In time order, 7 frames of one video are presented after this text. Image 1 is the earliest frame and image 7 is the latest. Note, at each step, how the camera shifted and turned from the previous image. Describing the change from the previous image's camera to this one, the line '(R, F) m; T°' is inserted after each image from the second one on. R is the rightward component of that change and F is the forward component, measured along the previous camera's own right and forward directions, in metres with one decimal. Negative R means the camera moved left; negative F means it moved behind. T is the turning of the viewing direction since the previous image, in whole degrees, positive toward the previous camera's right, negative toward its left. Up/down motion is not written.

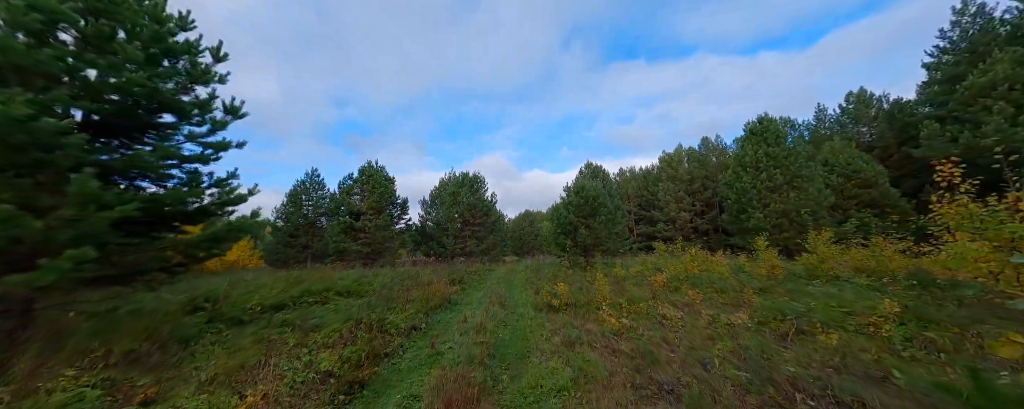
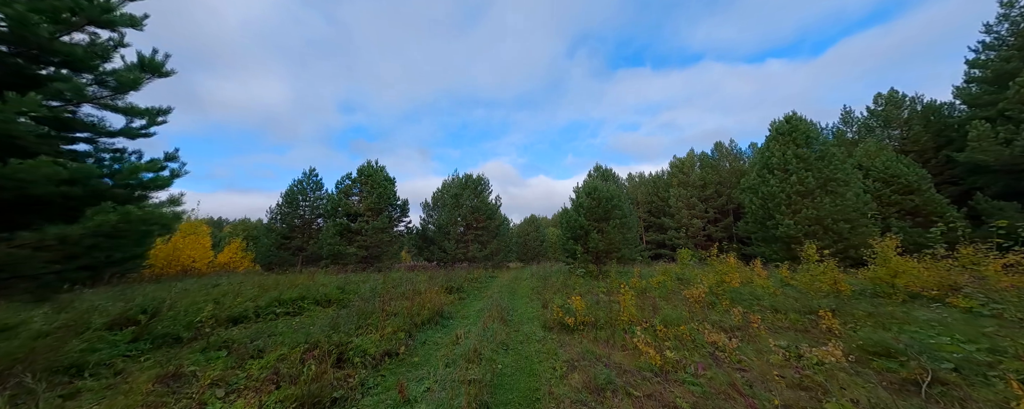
(0.0, +1.6) m; -1°
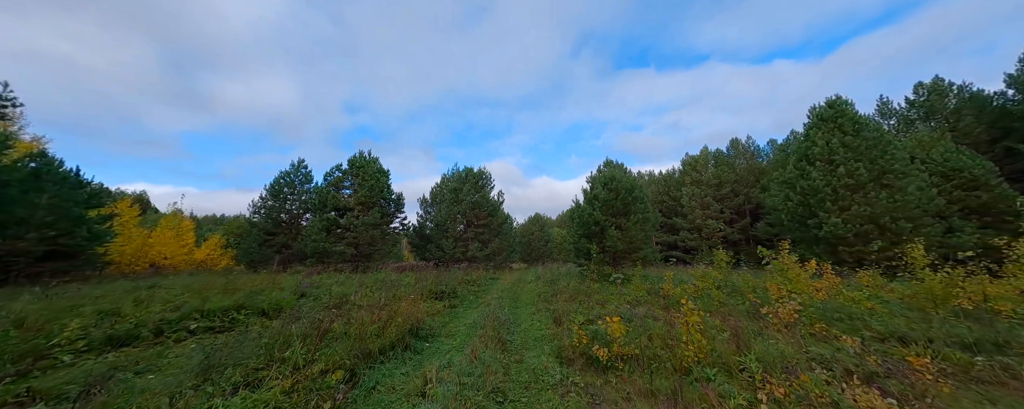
(0.0, +2.4) m; -1°
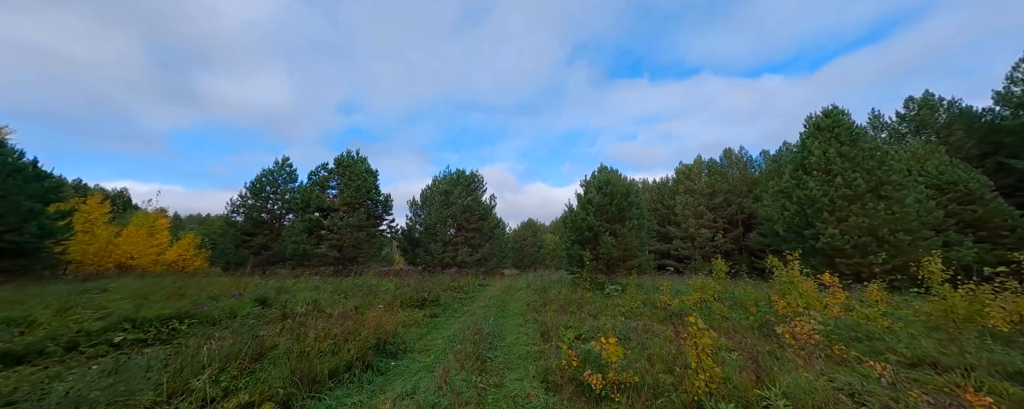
(+0.2, +0.7) m; +1°
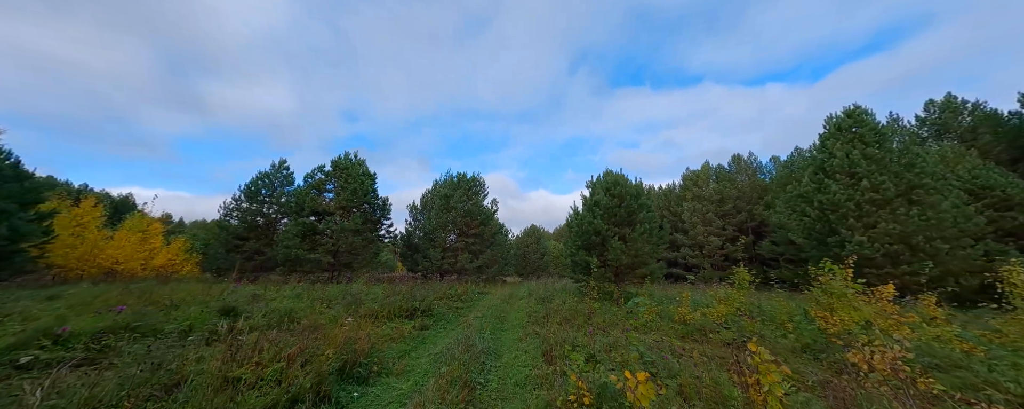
(+0.1, +1.0) m; -1°
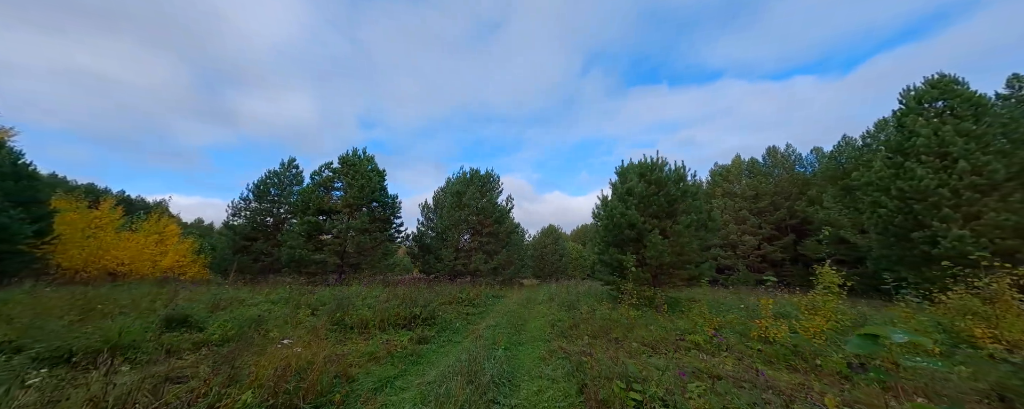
(-0.1, +1.8) m; -3°
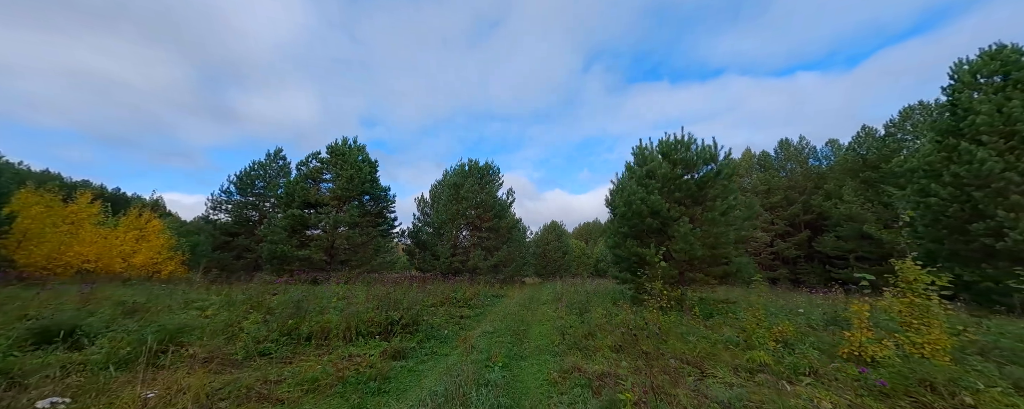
(0.0, +1.6) m; 0°
